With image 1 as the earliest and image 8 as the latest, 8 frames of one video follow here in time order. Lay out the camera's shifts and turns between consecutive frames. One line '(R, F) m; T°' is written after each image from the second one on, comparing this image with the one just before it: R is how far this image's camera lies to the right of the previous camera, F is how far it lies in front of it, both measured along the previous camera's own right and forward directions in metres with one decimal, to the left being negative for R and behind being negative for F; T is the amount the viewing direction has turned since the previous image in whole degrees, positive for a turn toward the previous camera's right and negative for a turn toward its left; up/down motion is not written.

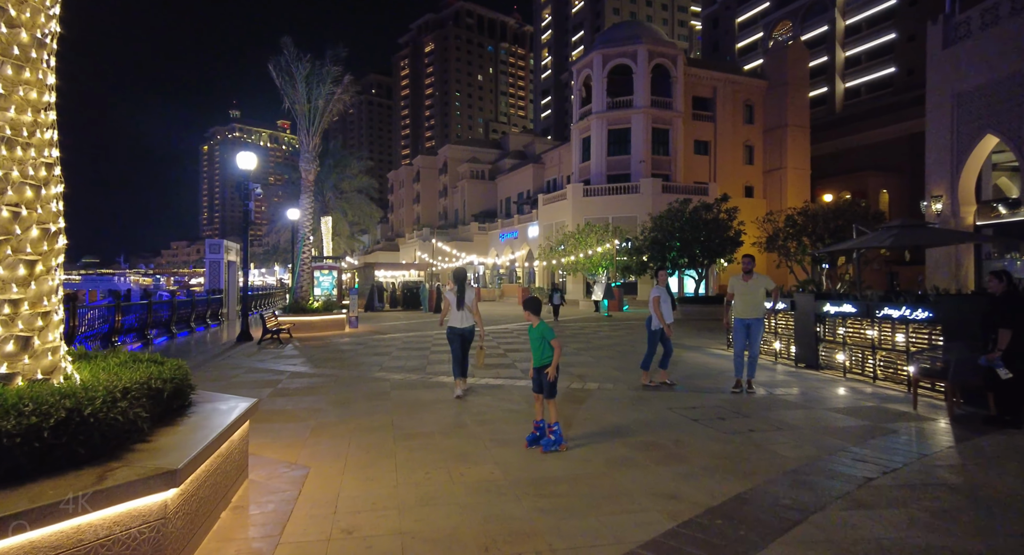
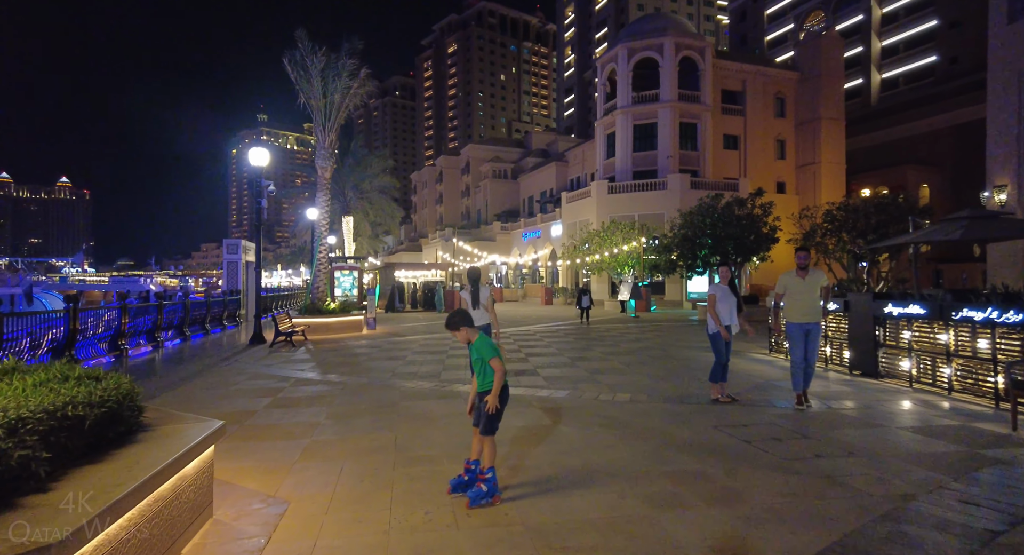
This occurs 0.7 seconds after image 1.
(0.0, +0.8) m; -3°
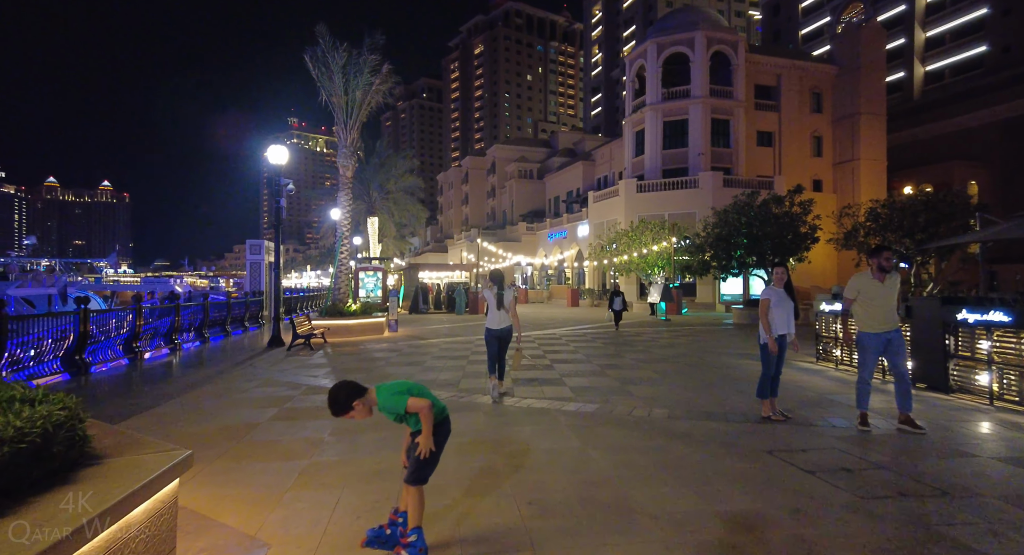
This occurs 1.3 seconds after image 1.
(0.0, +0.6) m; -3°
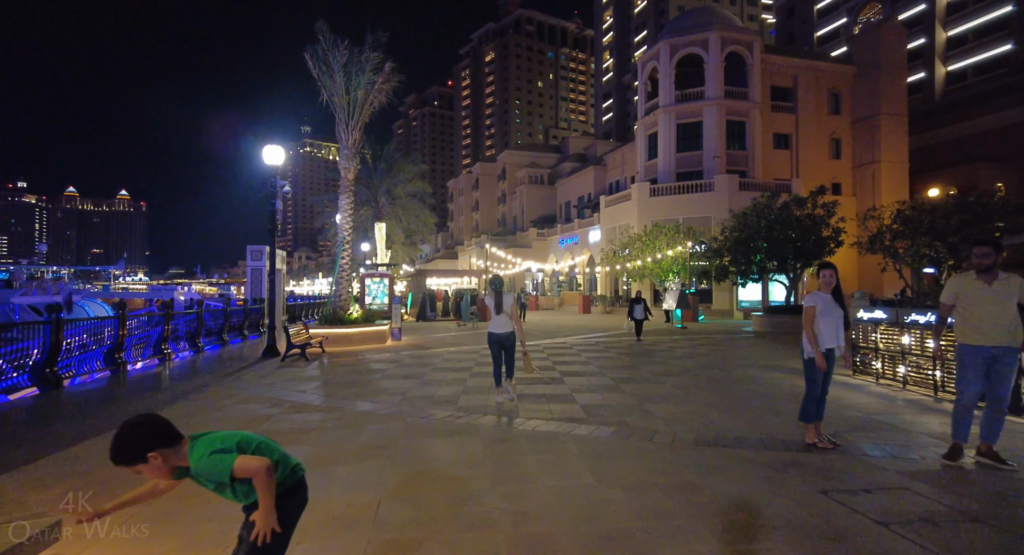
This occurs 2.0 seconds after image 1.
(+0.1, +0.8) m; -1°
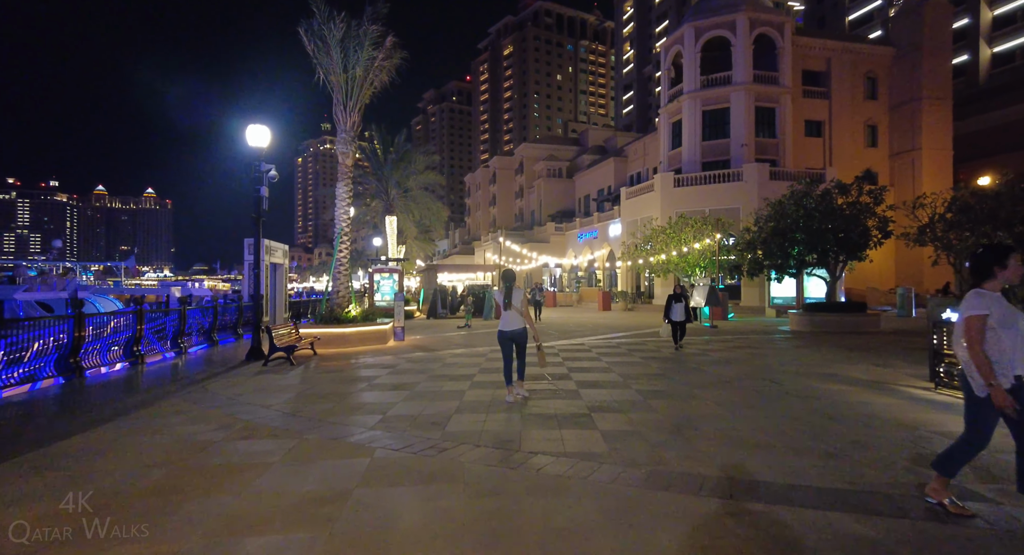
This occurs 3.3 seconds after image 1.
(+0.2, +1.4) m; -2°
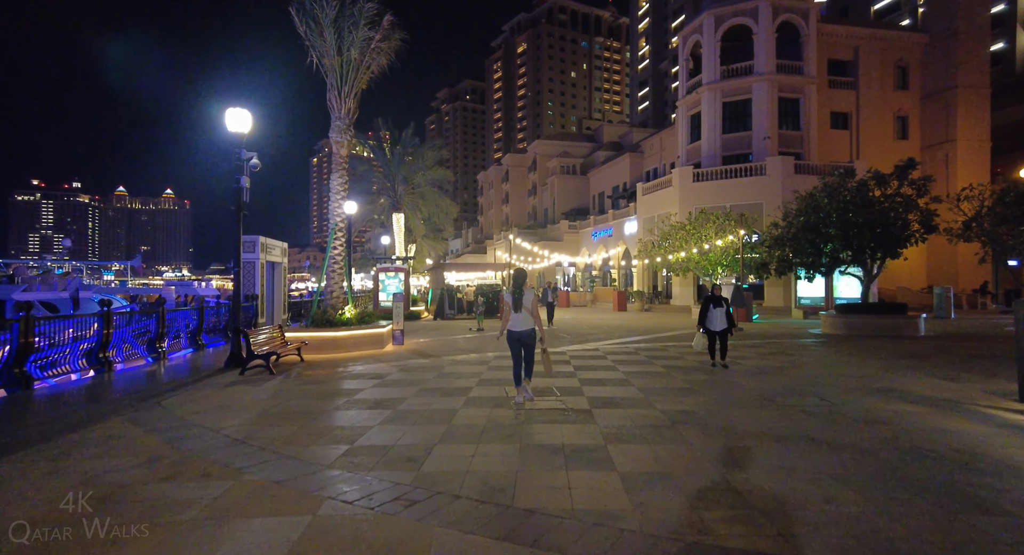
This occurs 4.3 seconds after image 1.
(+0.2, +1.2) m; -2°
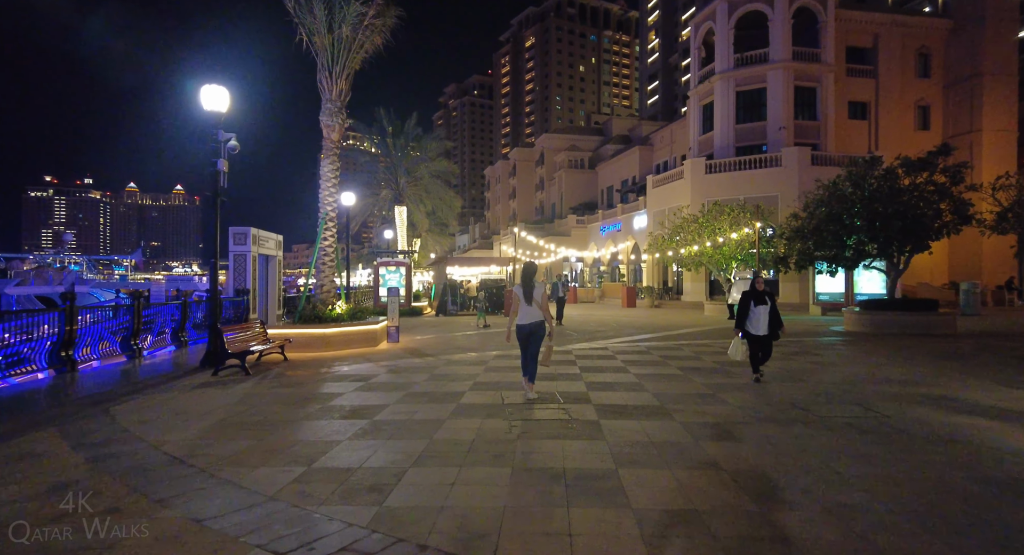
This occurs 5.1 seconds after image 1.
(+0.1, +0.9) m; -1°
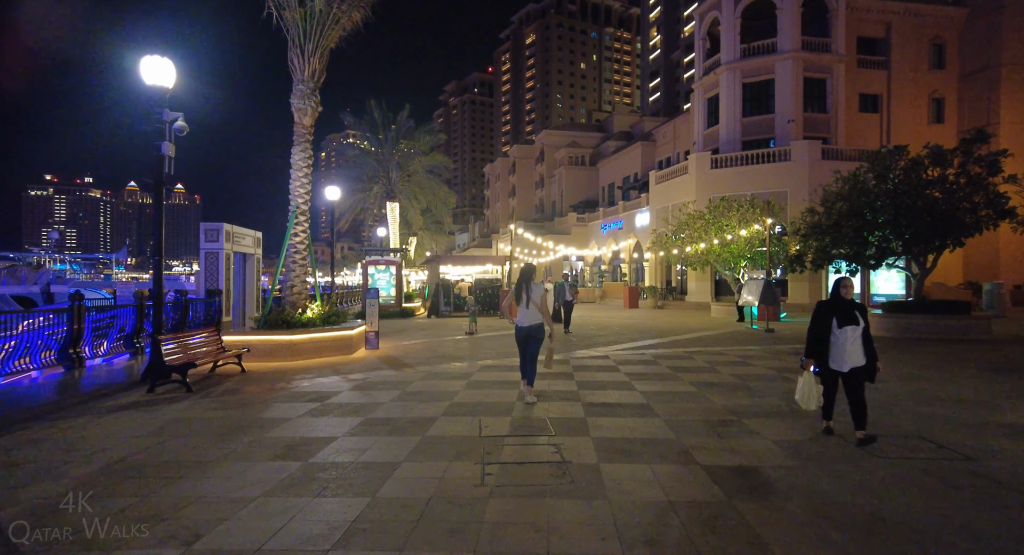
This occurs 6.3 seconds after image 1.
(+0.2, +1.2) m; 0°
